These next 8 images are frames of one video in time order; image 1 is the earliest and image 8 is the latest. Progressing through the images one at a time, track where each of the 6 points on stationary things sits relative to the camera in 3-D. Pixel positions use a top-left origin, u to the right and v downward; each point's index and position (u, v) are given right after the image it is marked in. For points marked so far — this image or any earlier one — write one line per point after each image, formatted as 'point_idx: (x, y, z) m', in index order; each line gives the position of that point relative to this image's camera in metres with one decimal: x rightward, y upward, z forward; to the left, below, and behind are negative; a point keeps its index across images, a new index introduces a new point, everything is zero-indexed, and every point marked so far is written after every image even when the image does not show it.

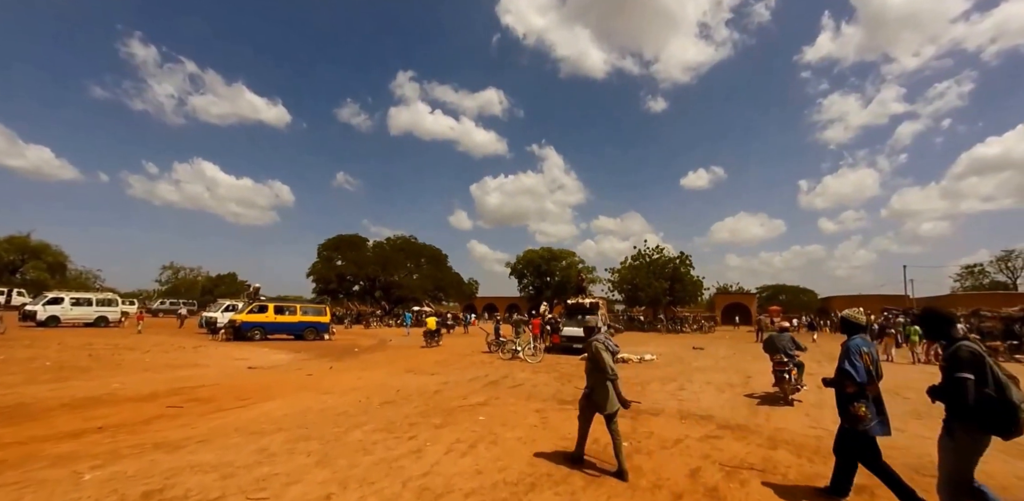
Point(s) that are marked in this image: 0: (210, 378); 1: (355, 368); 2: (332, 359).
0: (-9.5, -4.0, +13.7) m
1: (-5.8, -4.4, +16.1) m
2: (-7.9, -4.8, +18.9) m
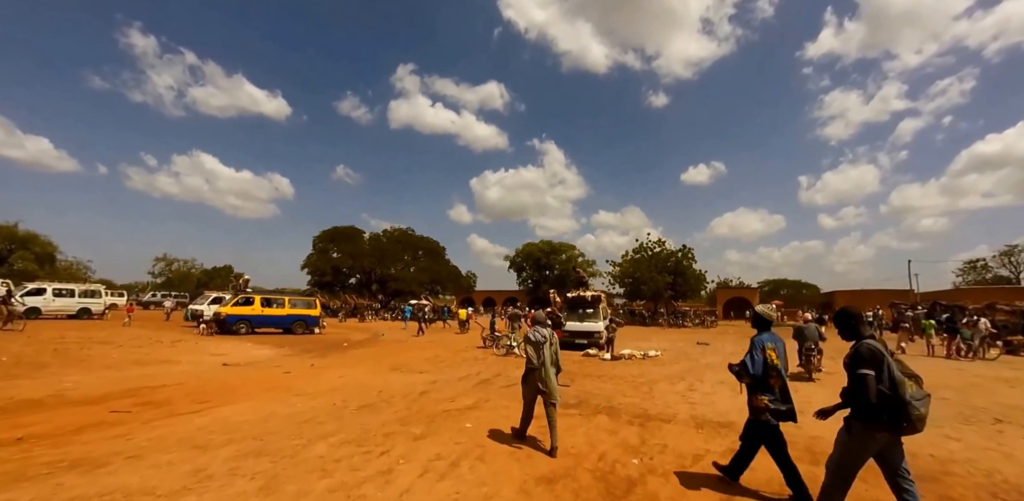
0: (-9.7, -3.6, +12.5) m
1: (-6.0, -3.9, +14.9) m
2: (-8.0, -4.3, +17.7) m
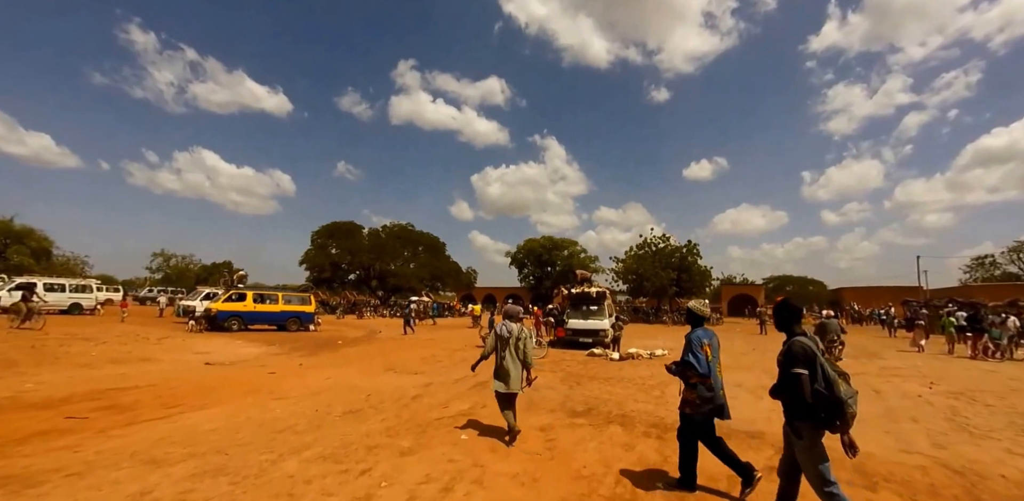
0: (-9.7, -3.4, +11.7) m
1: (-6.0, -3.7, +14.1) m
2: (-8.0, -4.0, +16.9) m
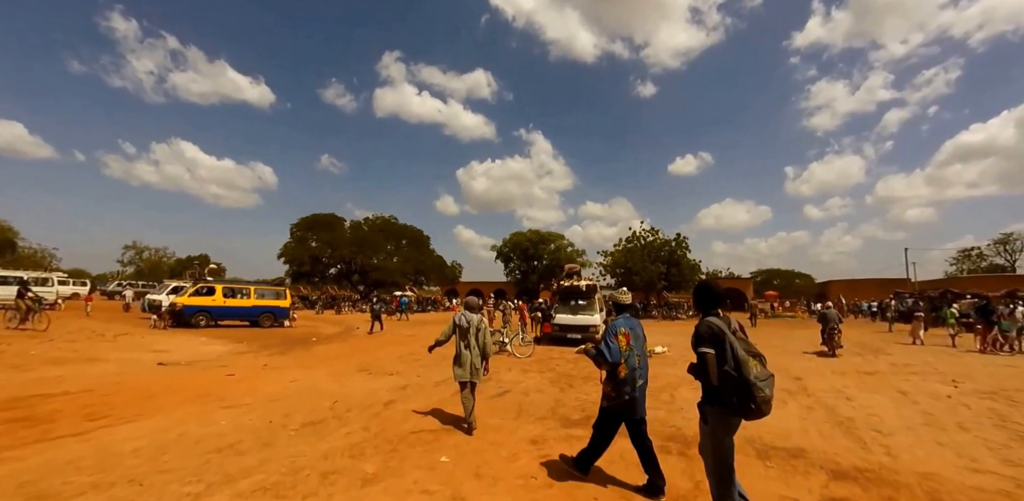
0: (-9.9, -3.1, +10.2) m
1: (-6.3, -3.3, +12.7) m
2: (-8.4, -3.6, +15.5) m
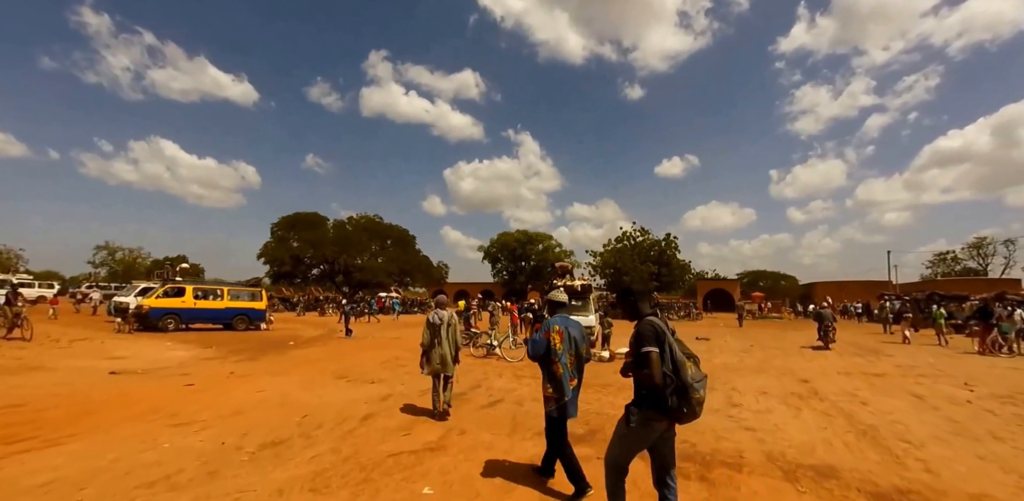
0: (-10.1, -3.0, +9.0) m
1: (-6.6, -3.3, +11.7) m
2: (-8.8, -3.6, +14.4) m
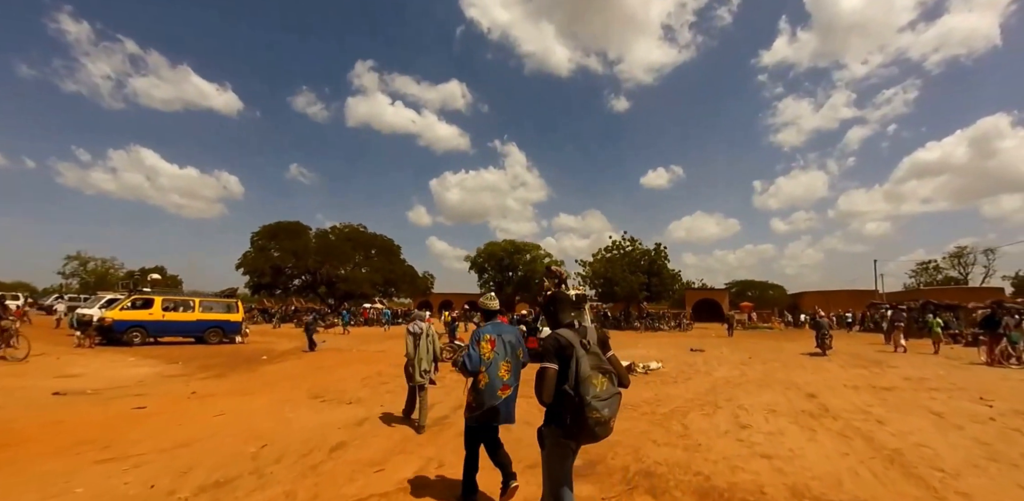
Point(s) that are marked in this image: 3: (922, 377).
0: (-10.3, -3.1, +7.9) m
1: (-6.9, -3.5, +10.6) m
2: (-9.1, -3.8, +13.2) m
3: (+11.3, -3.5, +12.0) m
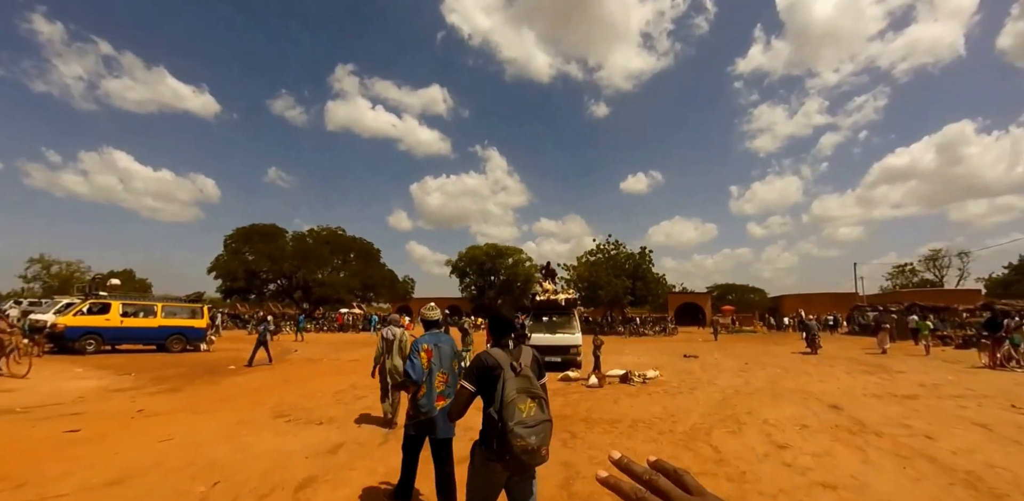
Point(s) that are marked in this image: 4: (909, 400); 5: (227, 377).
0: (-10.3, -3.0, +6.4) m
1: (-6.9, -3.4, +9.3) m
2: (-9.3, -3.8, +11.8) m
3: (+11.1, -3.5, +11.4) m
4: (+8.7, -3.3, +9.5) m
5: (-9.1, -4.1, +13.9) m
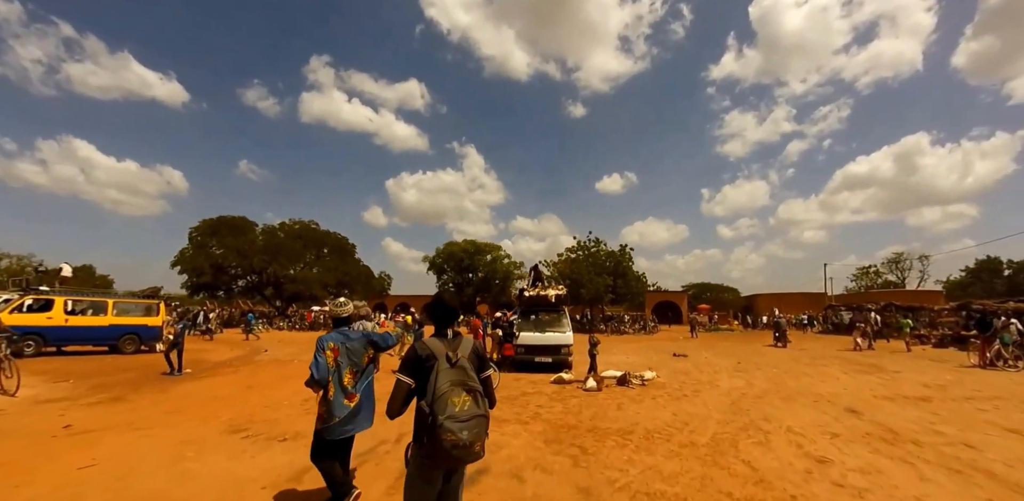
0: (-10.2, -2.7, +4.9) m
1: (-7.0, -3.1, +8.0) m
2: (-9.5, -3.5, +10.3) m
3: (+10.9, -3.4, +11.1) m
4: (+8.6, -3.2, +9.1) m
5: (-9.4, -3.8, +12.4) m
